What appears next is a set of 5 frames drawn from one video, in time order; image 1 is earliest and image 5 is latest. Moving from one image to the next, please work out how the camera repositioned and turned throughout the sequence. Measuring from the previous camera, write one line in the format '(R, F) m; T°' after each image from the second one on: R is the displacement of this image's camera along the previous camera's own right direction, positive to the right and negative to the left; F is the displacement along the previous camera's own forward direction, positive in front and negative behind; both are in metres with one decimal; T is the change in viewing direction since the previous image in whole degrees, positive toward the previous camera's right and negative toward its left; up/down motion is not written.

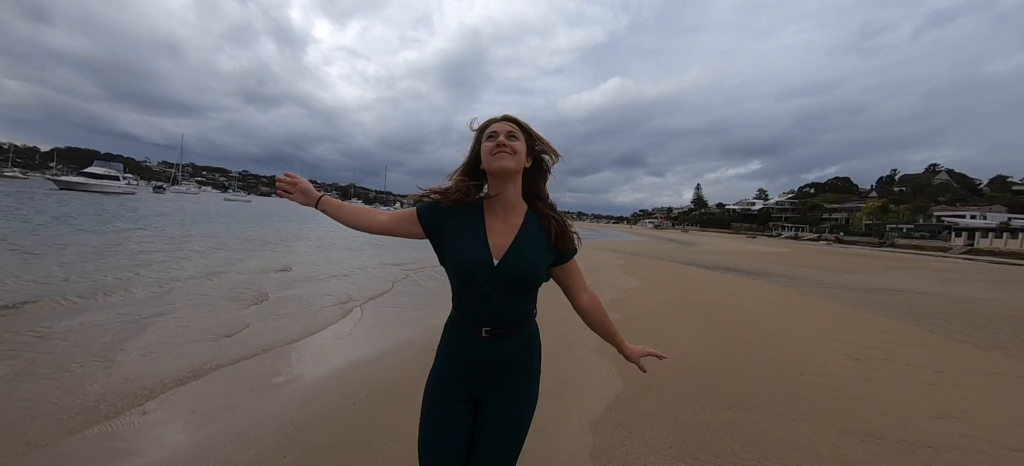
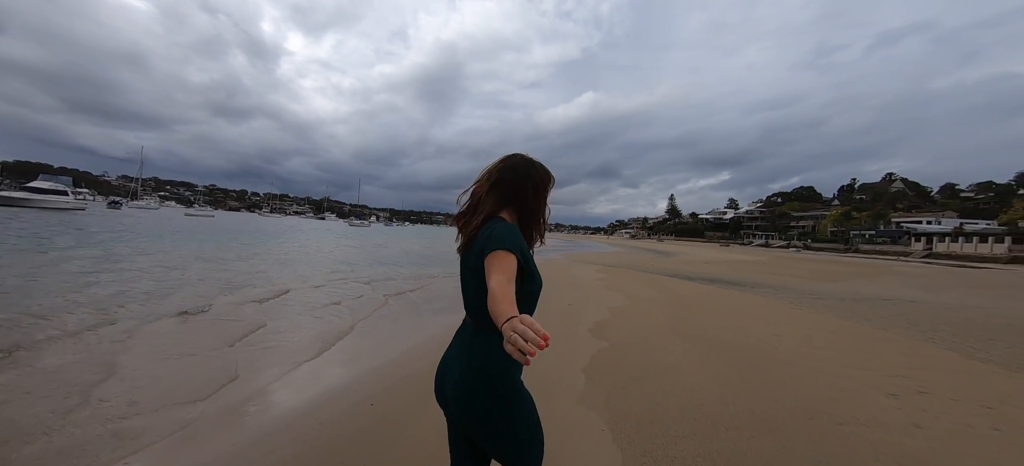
(0.0, +0.5) m; +4°
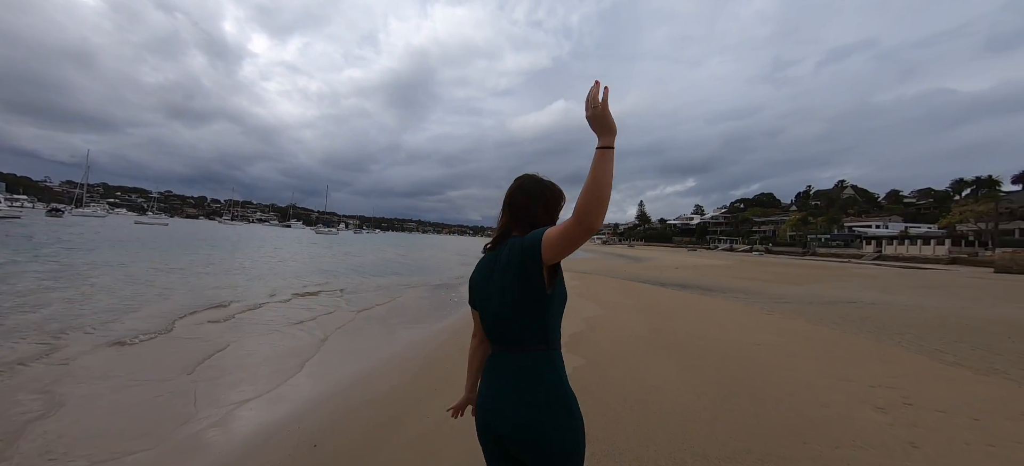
(+0.1, +0.4) m; +4°
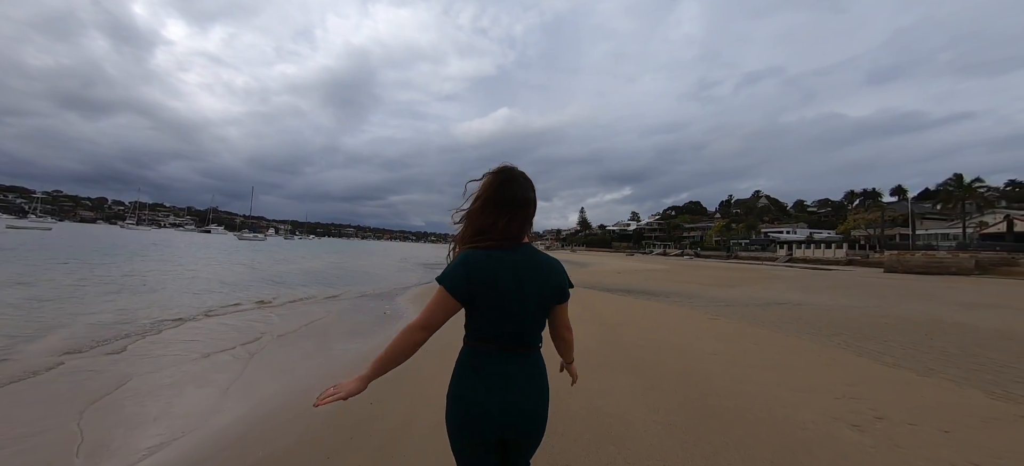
(+0.1, +0.8) m; +9°
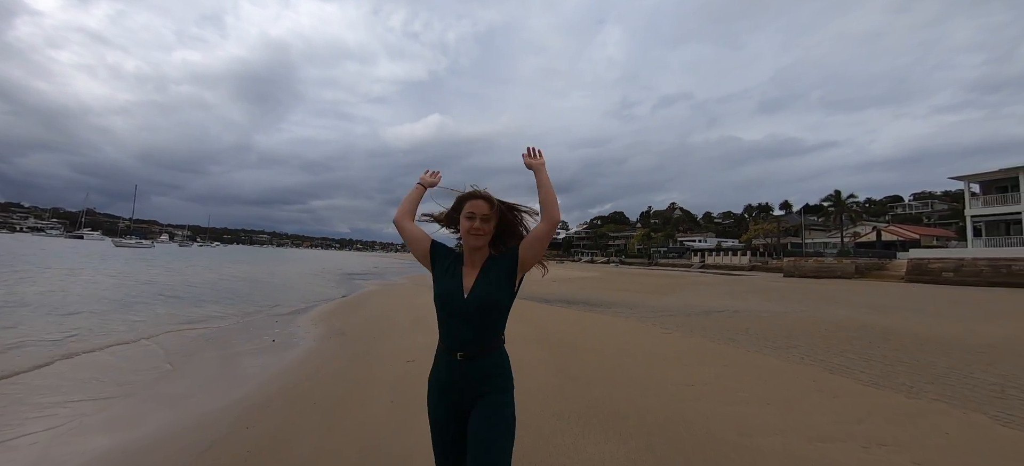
(0.0, +1.0) m; +11°
